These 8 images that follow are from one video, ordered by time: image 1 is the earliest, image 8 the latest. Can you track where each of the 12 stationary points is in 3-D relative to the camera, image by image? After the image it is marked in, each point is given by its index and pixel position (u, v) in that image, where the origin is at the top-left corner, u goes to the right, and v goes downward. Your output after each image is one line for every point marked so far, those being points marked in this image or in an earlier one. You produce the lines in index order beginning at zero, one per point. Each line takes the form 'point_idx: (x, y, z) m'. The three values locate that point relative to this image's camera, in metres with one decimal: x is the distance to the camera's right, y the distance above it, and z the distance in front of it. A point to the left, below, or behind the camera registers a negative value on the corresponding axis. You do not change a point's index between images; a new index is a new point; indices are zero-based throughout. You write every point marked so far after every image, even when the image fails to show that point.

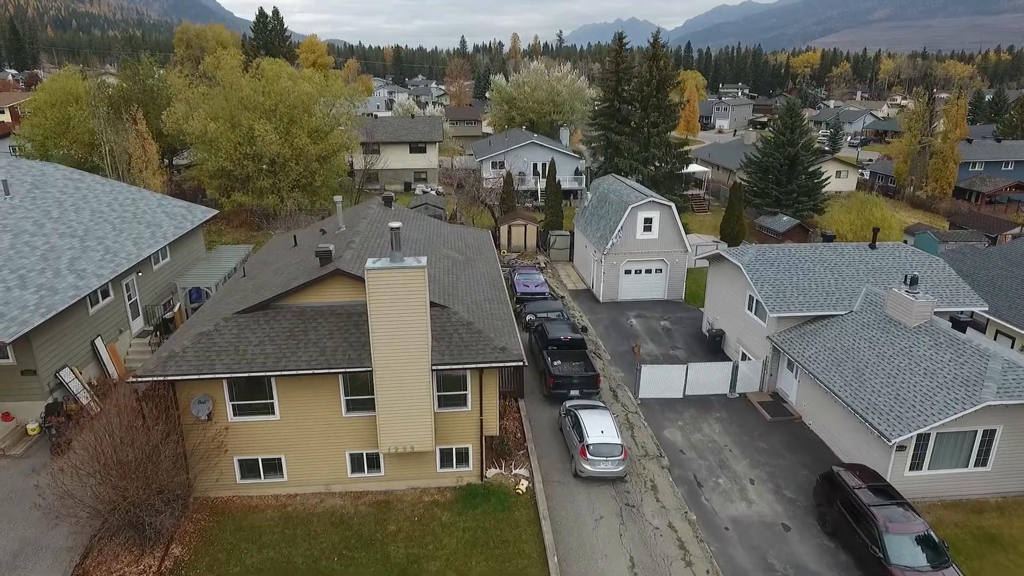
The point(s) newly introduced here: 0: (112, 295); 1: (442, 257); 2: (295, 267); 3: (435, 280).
0: (-11.2, -0.2, +17.6) m
1: (-1.9, +0.8, +17.3) m
2: (-5.4, +0.5, +15.4) m
3: (-1.9, +0.2, +15.3) m
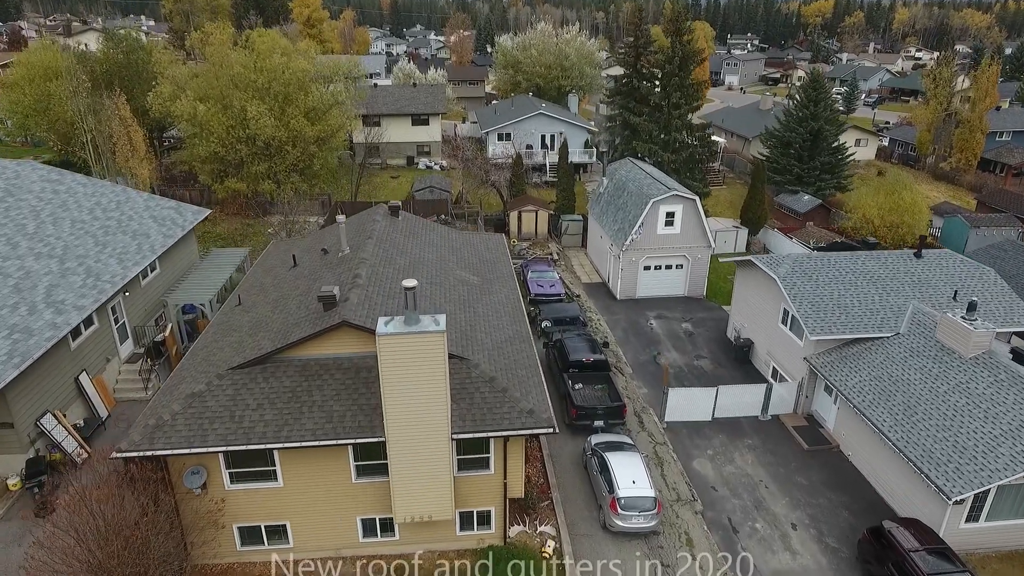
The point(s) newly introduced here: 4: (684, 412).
0: (-10.7, -0.9, +16.2) m
1: (-1.4, +0.1, +15.7) m
2: (-4.9, -0.4, +13.9) m
3: (-1.3, -0.7, +13.8) m
4: (+5.2, -3.8, +19.0) m
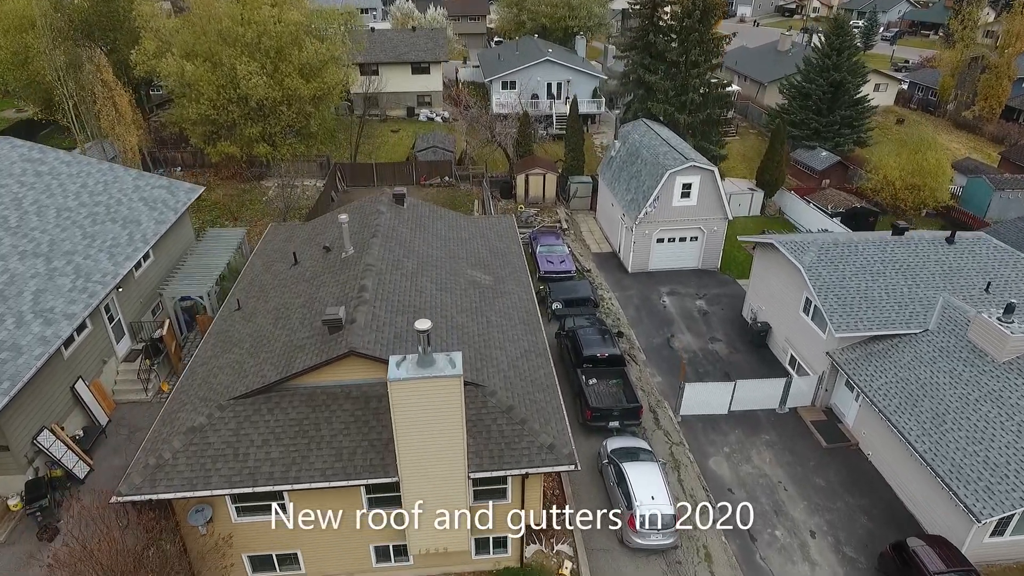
0: (-10.3, -0.9, +15.4) m
1: (-1.0, 0.0, +14.9) m
2: (-4.5, -0.7, +13.1) m
3: (-1.0, -1.0, +13.0) m
4: (+5.5, -3.5, +18.5) m
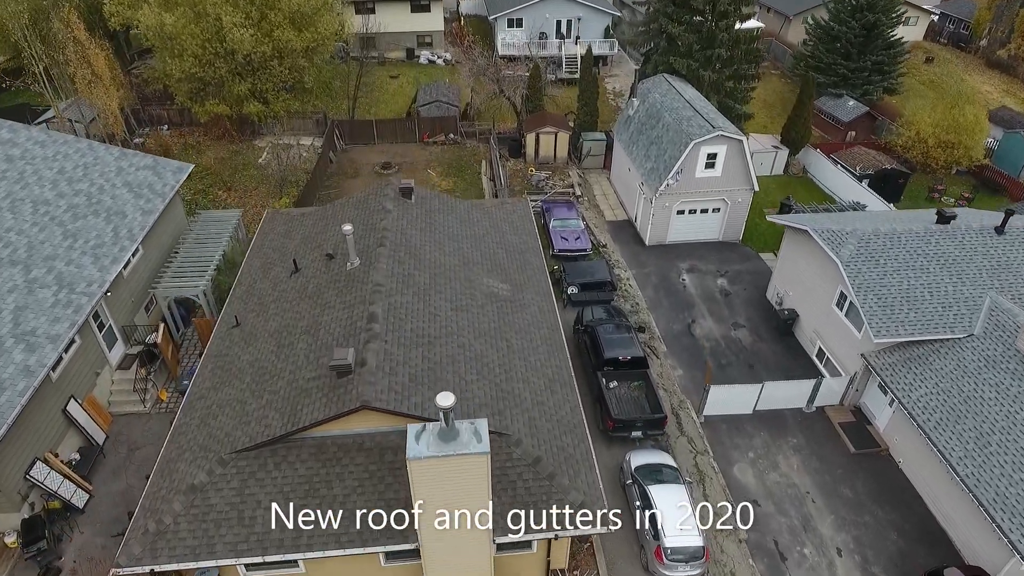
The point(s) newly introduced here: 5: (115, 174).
0: (-9.9, -1.2, +14.3) m
1: (-0.6, -0.3, +13.7) m
2: (-4.1, -1.2, +12.0) m
3: (-0.5, -1.5, +11.9) m
4: (+6.0, -3.3, +17.7) m
5: (-11.5, +3.3, +18.2) m
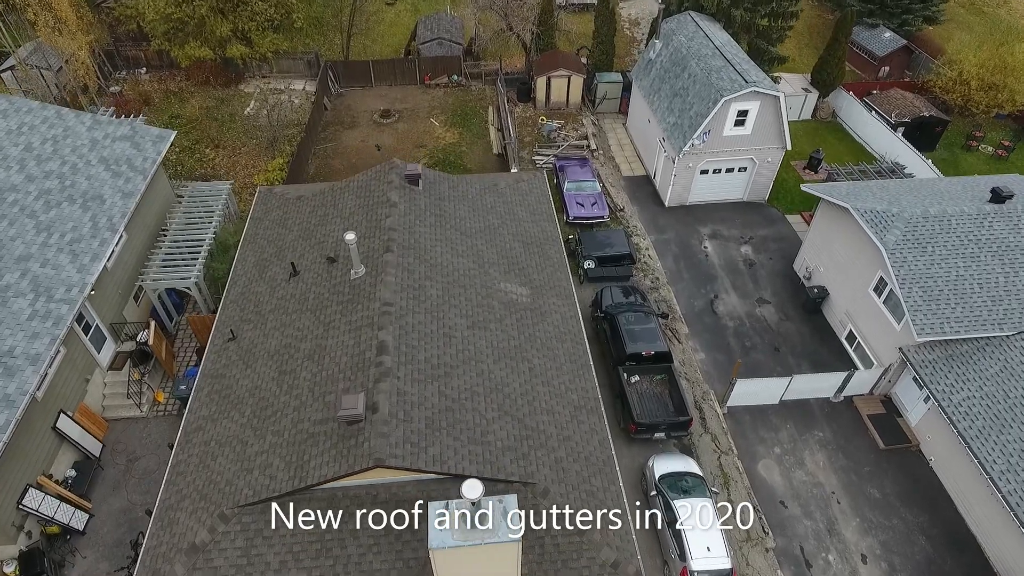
0: (-9.5, -1.3, +13.2) m
1: (-0.2, -0.5, +12.5) m
2: (-3.7, -1.6, +11.0) m
3: (-0.1, -2.0, +10.9) m
4: (+6.4, -3.0, +16.9) m
5: (-11.1, +3.7, +16.4) m
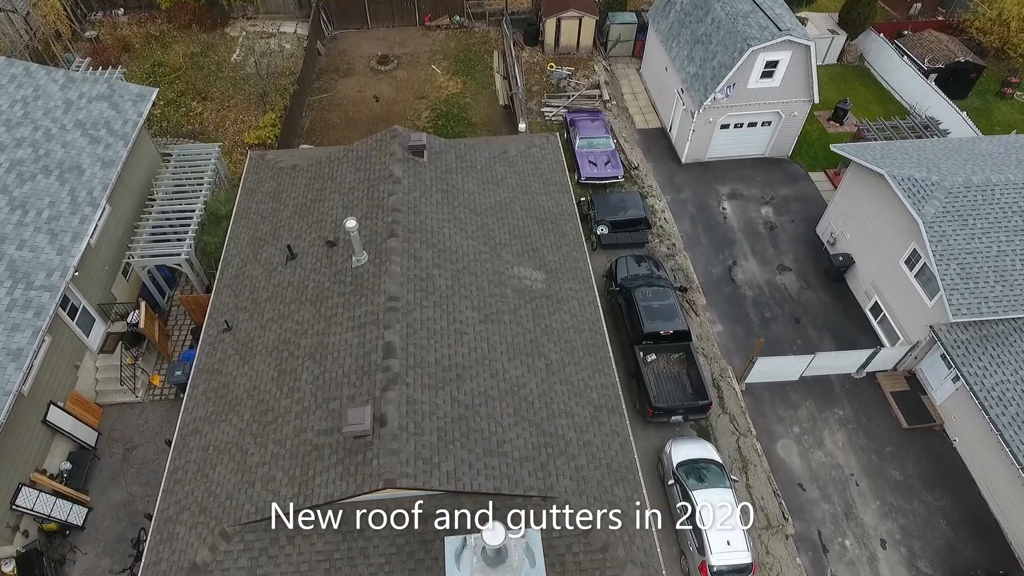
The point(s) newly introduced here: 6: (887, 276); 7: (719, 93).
0: (-9.2, -1.0, +12.4) m
1: (+0.1, -0.3, +11.6) m
2: (-3.4, -1.6, +10.2) m
3: (+0.1, -1.9, +10.2) m
4: (+6.7, -2.3, +16.3) m
5: (-10.8, +4.3, +15.1) m
6: (+10.1, +0.3, +16.9) m
7: (+6.5, +6.2, +19.9) m
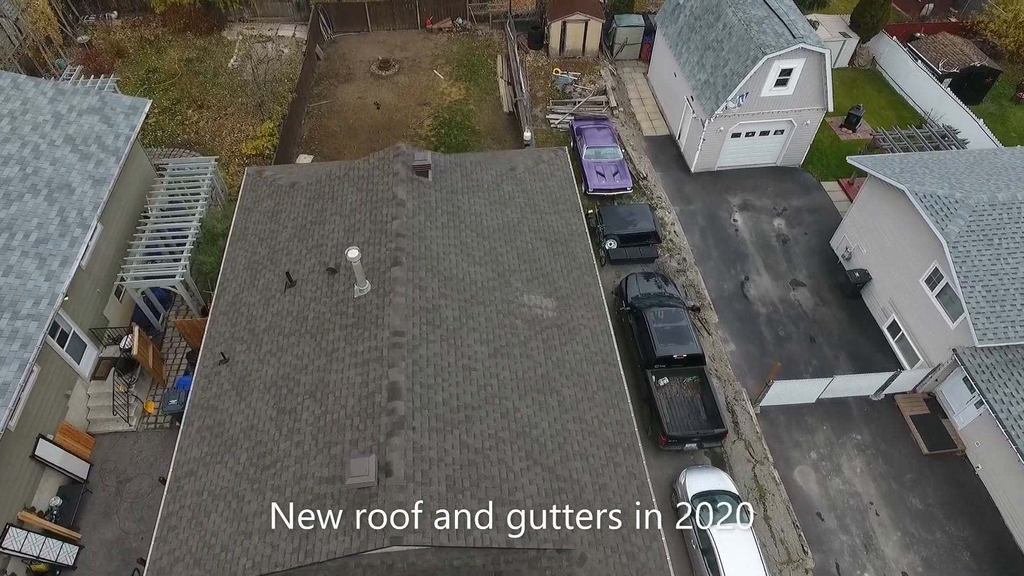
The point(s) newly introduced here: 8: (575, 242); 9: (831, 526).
0: (-9.0, -1.5, +11.9) m
1: (+0.3, -0.8, +11.1) m
2: (-3.2, -2.1, +9.7) m
3: (+0.3, -2.5, +9.7) m
4: (+6.9, -2.8, +15.8) m
5: (-10.6, +3.8, +14.5) m
6: (+10.3, -0.2, +16.4) m
7: (+6.7, +5.7, +19.3) m
8: (+1.3, +1.0, +13.2) m
9: (+7.2, -5.4, +14.1) m
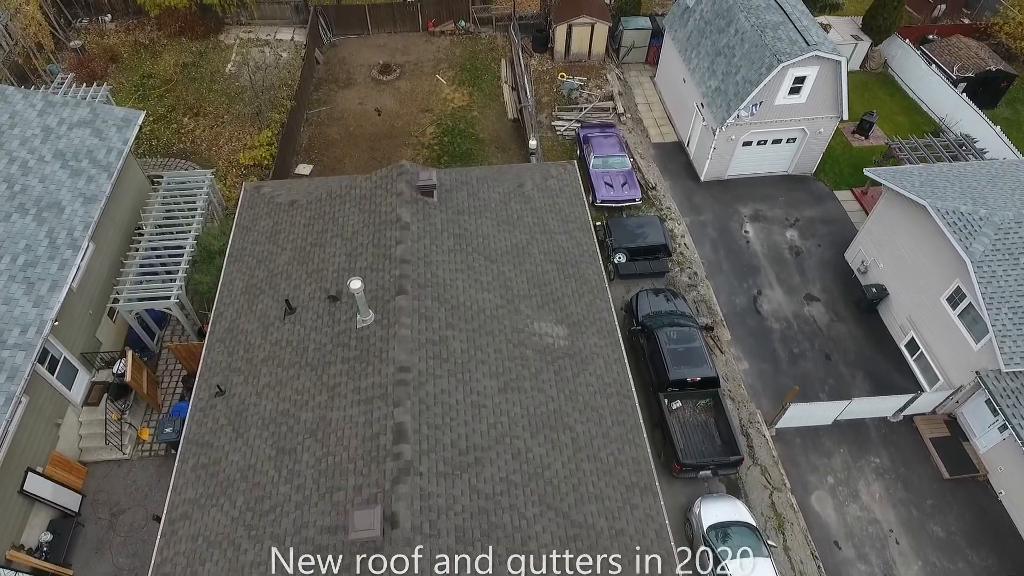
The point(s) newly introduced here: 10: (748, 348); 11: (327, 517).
0: (-8.8, -2.0, +11.4) m
1: (+0.5, -1.3, +10.6) m
2: (-3.0, -2.6, +9.2) m
3: (+0.5, -3.0, +9.2) m
4: (+7.0, -3.2, +15.3) m
5: (-10.4, +3.3, +13.9) m
6: (+10.5, -0.6, +15.9) m
7: (+6.9, +5.3, +18.7) m
8: (+1.5, +0.5, +12.7) m
9: (+7.4, -5.9, +13.7) m
10: (+6.4, -1.6, +16.9) m
11: (-2.5, -3.1, +8.5) m
